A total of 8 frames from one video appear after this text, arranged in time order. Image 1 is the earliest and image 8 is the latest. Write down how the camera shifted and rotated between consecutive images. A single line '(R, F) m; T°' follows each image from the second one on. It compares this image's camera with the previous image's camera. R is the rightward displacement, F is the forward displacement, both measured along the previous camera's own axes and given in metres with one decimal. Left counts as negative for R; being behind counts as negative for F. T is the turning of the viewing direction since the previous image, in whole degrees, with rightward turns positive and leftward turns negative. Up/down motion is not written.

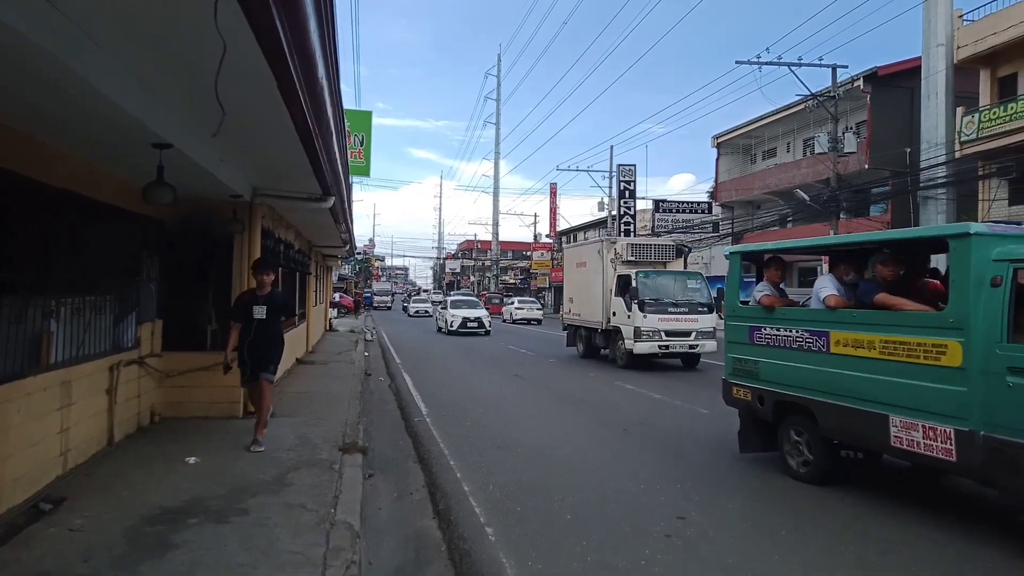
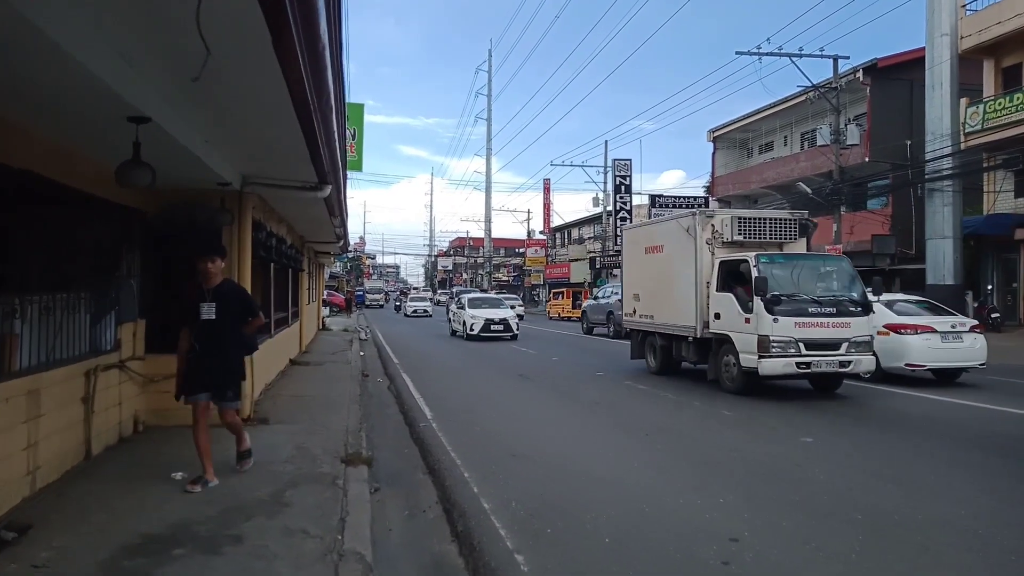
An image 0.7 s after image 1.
(-0.2, +0.6) m; +1°
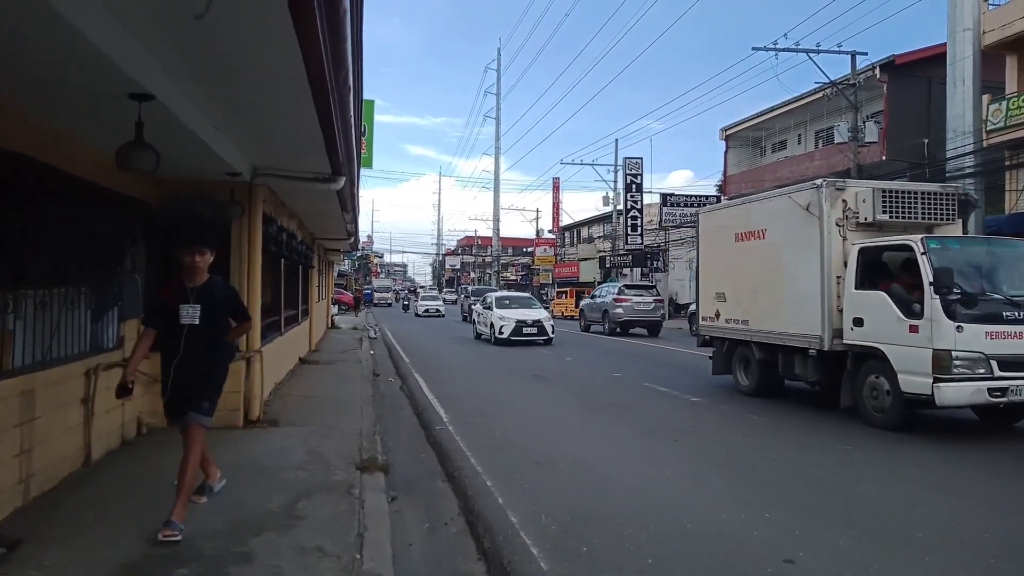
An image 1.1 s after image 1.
(-0.2, +0.4) m; -1°
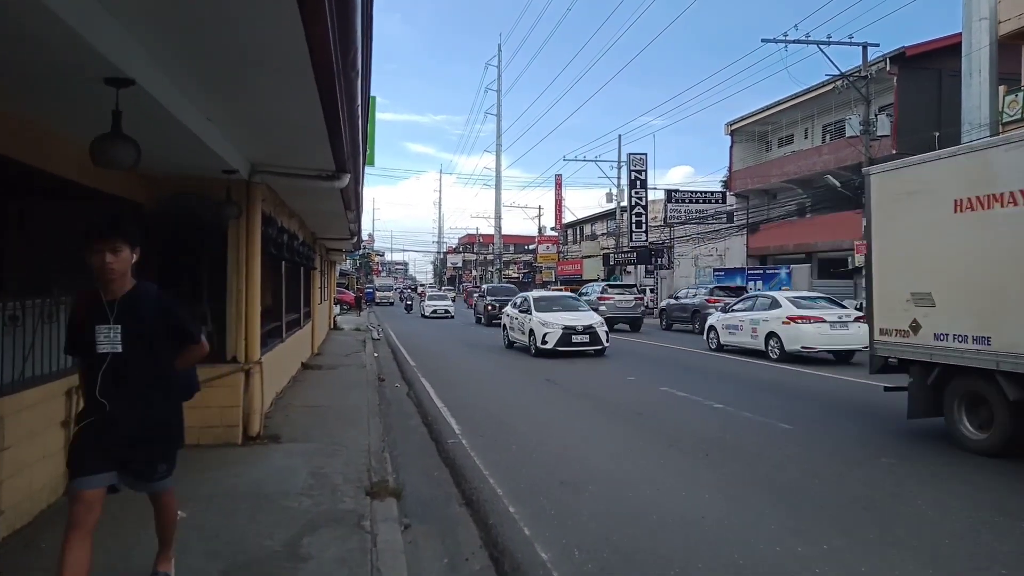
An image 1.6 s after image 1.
(-0.2, +0.6) m; 0°
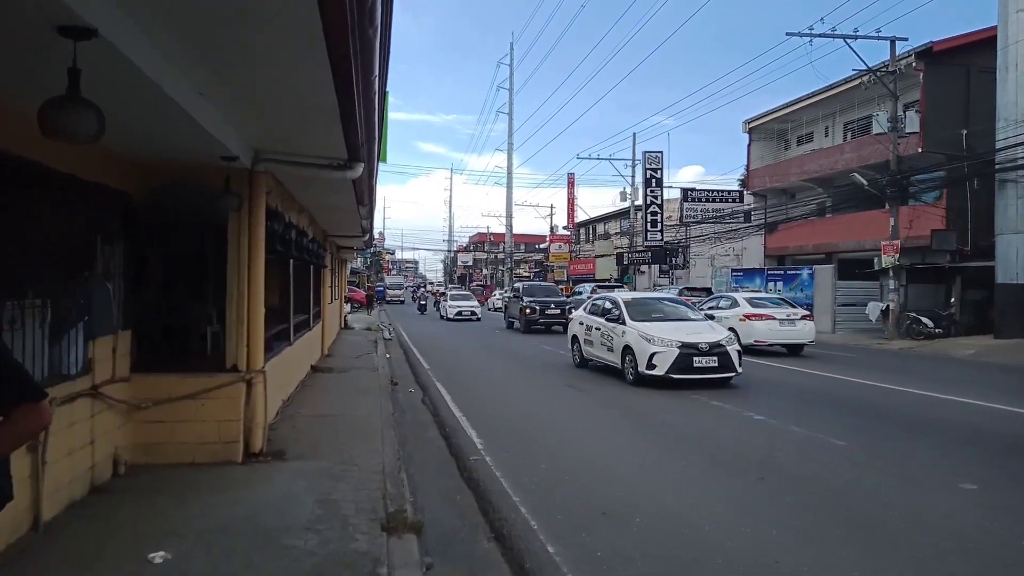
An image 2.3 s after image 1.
(-0.2, +0.8) m; -1°
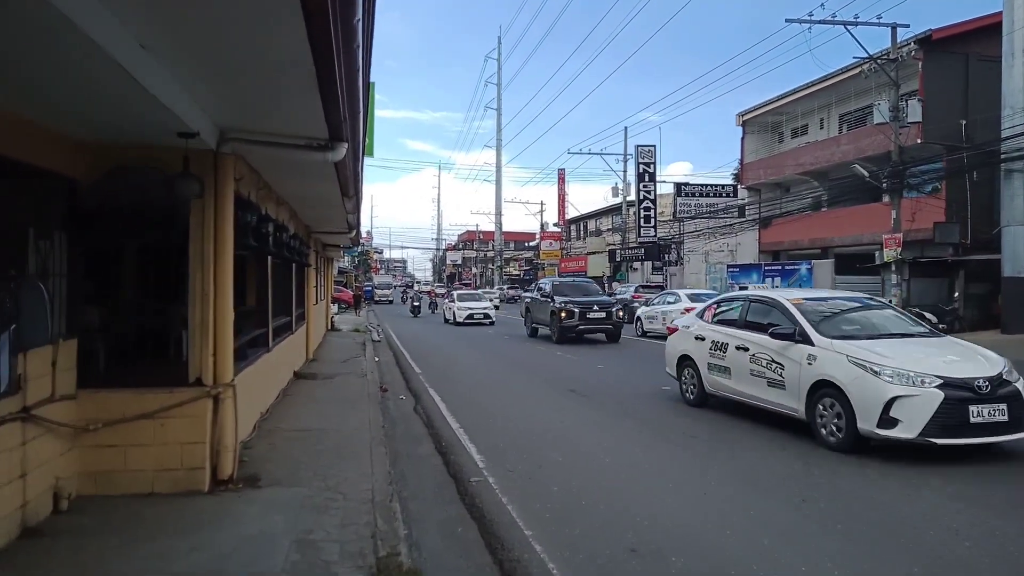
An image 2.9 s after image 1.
(-0.1, +0.9) m; +1°
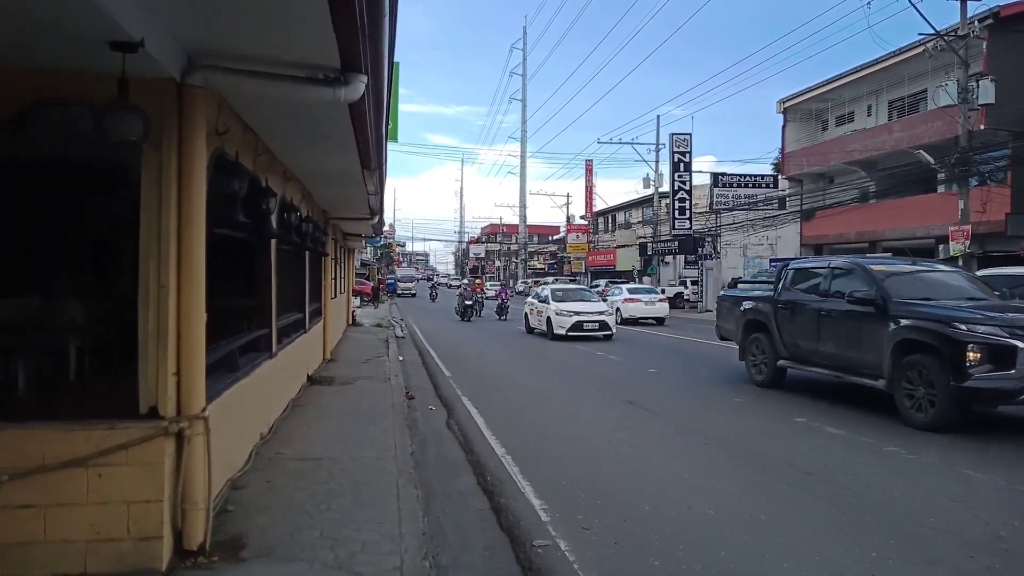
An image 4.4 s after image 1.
(-0.4, +1.7) m; -2°
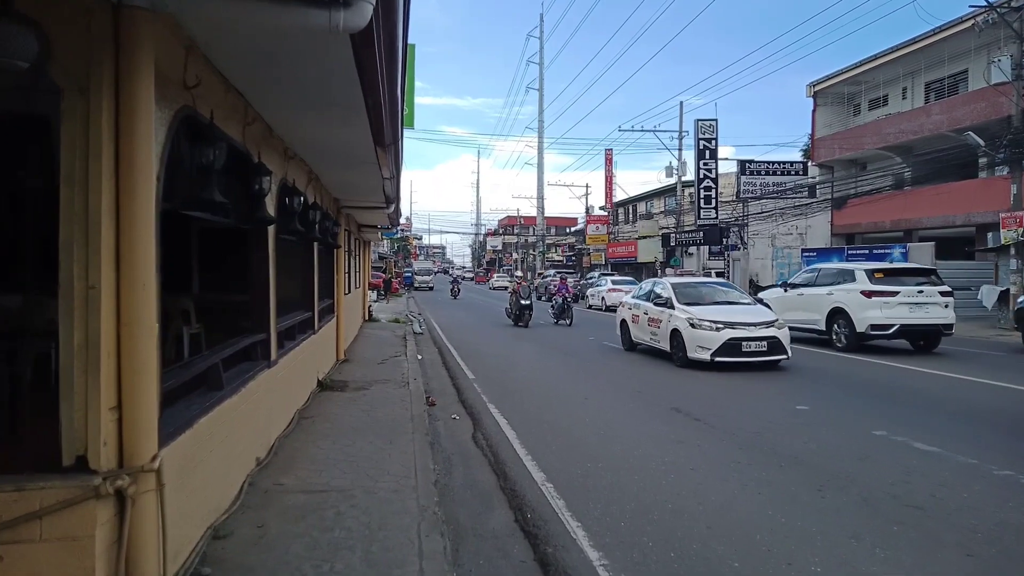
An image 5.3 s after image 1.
(-0.2, +1.1) m; -1°
